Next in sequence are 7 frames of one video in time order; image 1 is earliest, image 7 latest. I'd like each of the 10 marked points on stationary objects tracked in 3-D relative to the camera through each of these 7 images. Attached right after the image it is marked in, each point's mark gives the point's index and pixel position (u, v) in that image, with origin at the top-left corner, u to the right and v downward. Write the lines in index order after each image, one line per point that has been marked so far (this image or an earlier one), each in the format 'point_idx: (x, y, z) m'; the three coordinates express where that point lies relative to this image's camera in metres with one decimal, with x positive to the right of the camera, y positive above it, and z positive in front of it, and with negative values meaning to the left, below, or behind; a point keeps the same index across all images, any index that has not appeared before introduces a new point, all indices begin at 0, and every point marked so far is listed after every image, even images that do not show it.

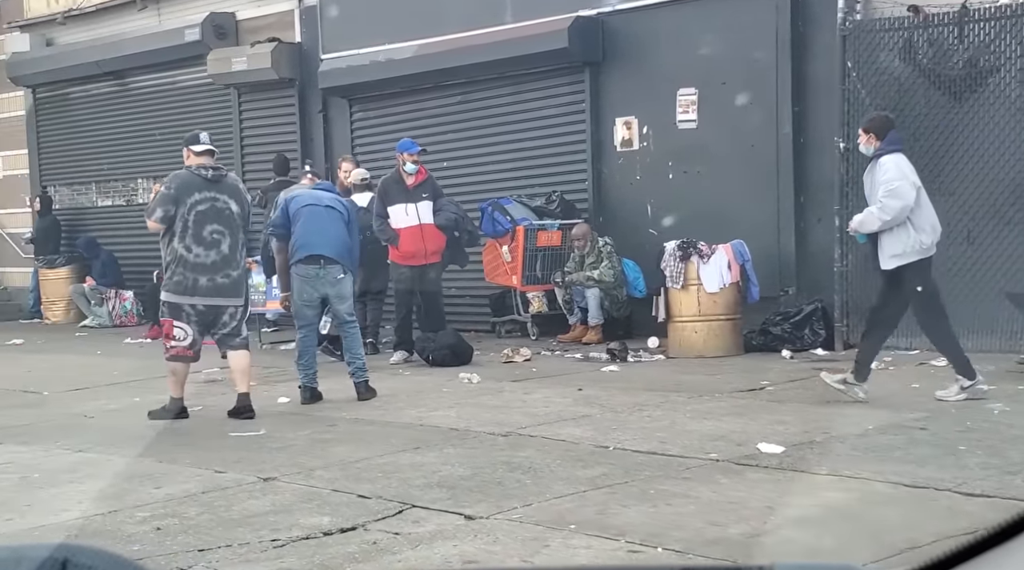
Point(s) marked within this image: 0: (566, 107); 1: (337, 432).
0: (+0.5, +1.8, +13.8) m
1: (-1.1, -0.9, +8.6) m
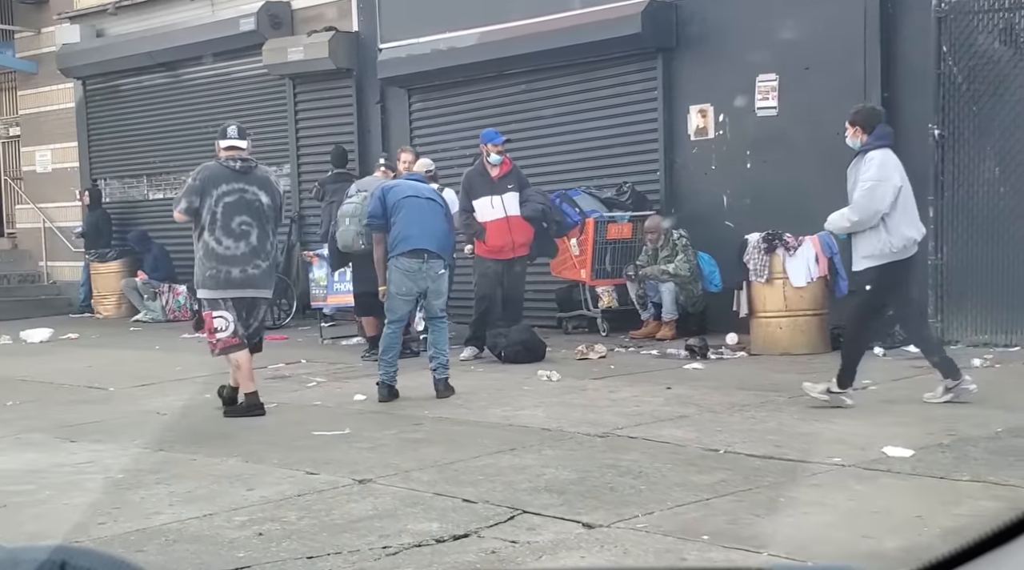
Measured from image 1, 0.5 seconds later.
0: (+1.2, +1.8, +13.4) m
1: (-0.5, -0.8, +8.3) m
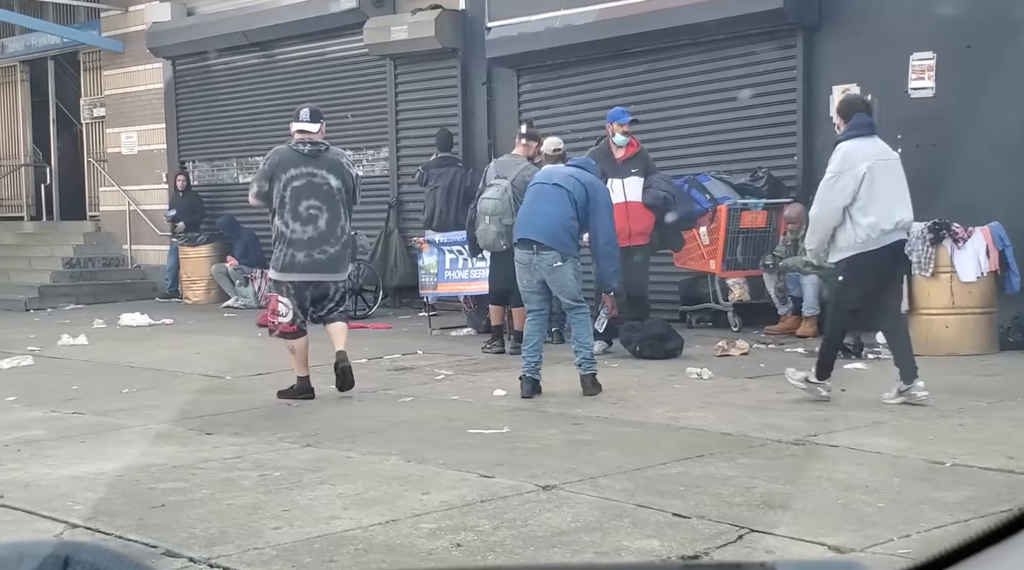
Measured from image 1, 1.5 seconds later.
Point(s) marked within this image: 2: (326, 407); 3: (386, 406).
0: (+2.4, +1.9, +12.7) m
1: (+0.4, -0.8, +7.6) m
2: (-1.2, -0.8, +9.3) m
3: (-0.8, -0.8, +9.2) m
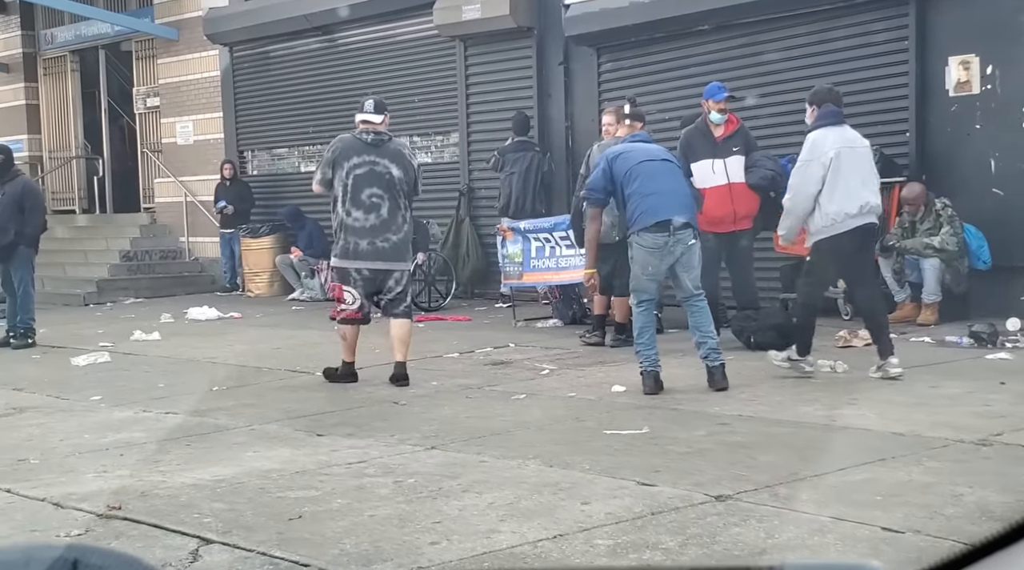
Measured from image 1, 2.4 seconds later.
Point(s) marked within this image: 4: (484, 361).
0: (+3.2, +2.0, +12.0) m
1: (+1.2, -0.7, +7.0) m
2: (-0.5, -0.7, +8.8) m
3: (-0.1, -0.7, +8.6) m
4: (-0.2, -0.6, +11.0) m
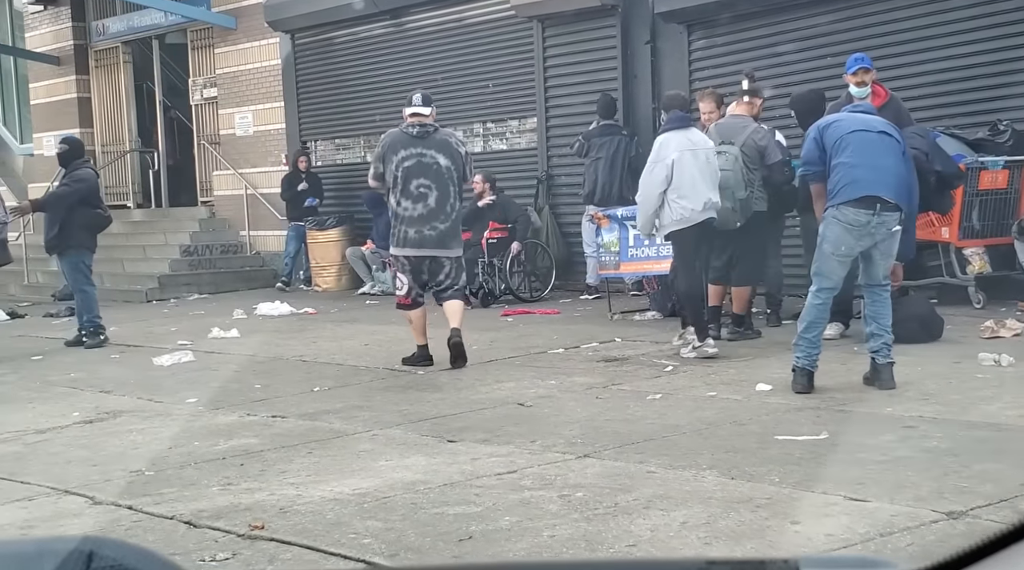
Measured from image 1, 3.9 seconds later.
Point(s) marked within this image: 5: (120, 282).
0: (+4.0, +2.1, +11.3) m
1: (+1.9, -0.7, +6.4) m
2: (+0.3, -0.7, +8.1) m
3: (+0.7, -0.7, +7.9) m
4: (+0.6, -0.5, +10.4) m
5: (-5.5, +0.1, +19.7) m
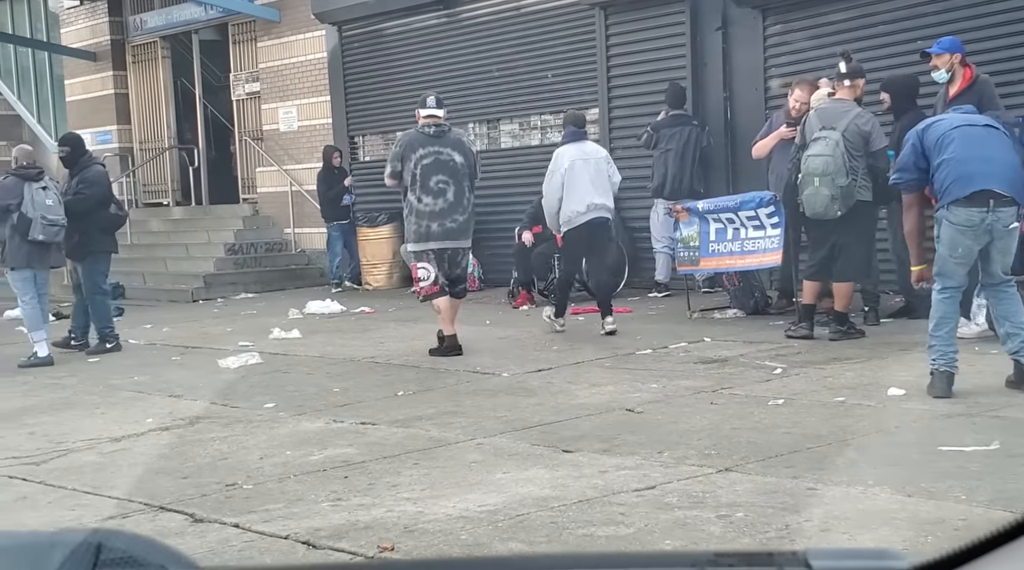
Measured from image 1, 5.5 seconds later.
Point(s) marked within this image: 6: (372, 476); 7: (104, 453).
0: (+4.6, +2.1, +10.7) m
1: (+2.5, -0.6, +5.8) m
2: (+0.9, -0.7, +7.6) m
3: (+1.3, -0.7, +7.4) m
4: (+1.2, -0.5, +9.8) m
5: (-4.7, +0.1, +19.2) m
6: (-0.7, -0.9, +6.5) m
7: (-2.2, -0.9, +7.6) m
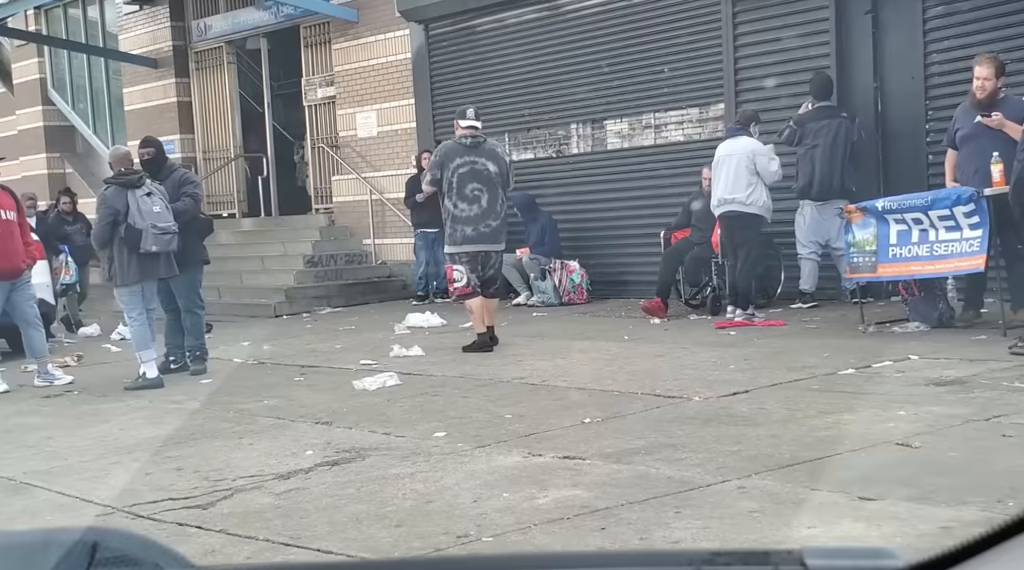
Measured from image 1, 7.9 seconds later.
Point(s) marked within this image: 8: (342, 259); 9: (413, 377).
0: (+5.8, +2.1, +9.4) m
1: (+3.6, -0.7, +4.5) m
2: (+2.1, -0.7, +6.3) m
3: (+2.5, -0.7, +6.1) m
4: (+2.4, -0.6, +8.6) m
5: (-3.4, -0.1, +18.0) m
6: (+0.5, -0.9, +5.3) m
7: (-1.1, -1.0, +6.4) m
8: (-2.2, +0.4, +19.0) m
9: (-0.8, -0.7, +10.3) m
